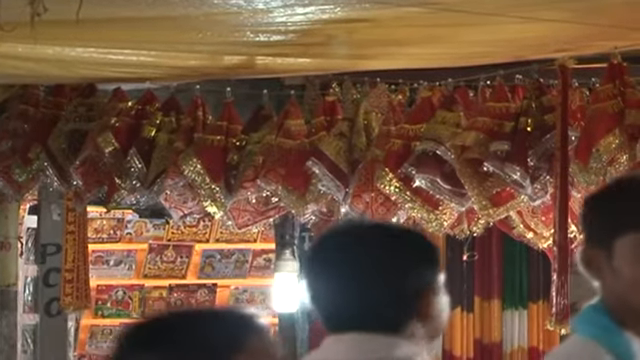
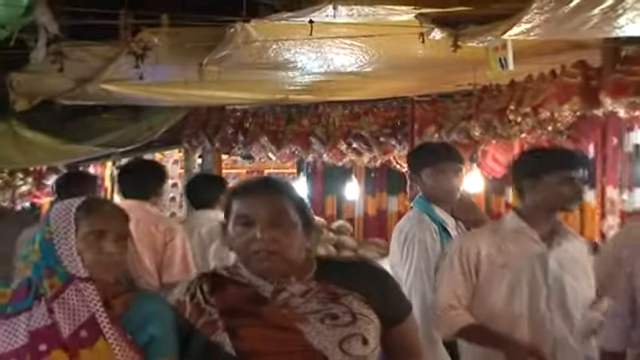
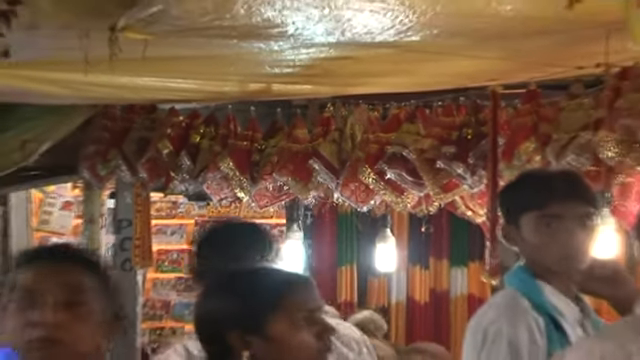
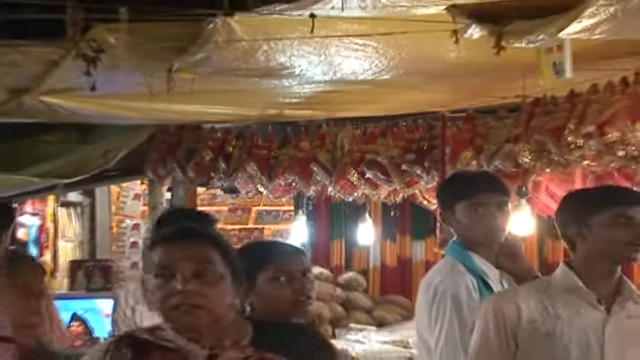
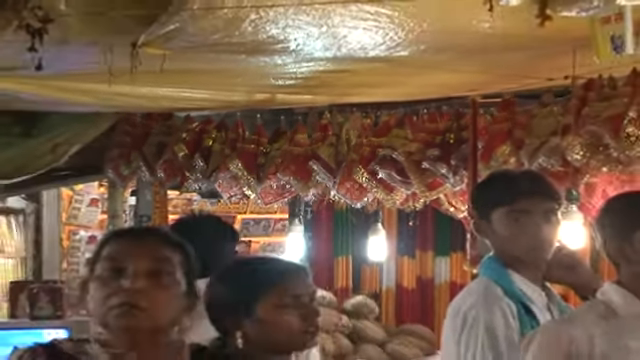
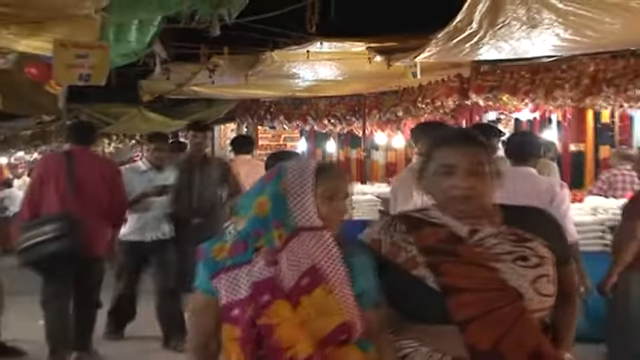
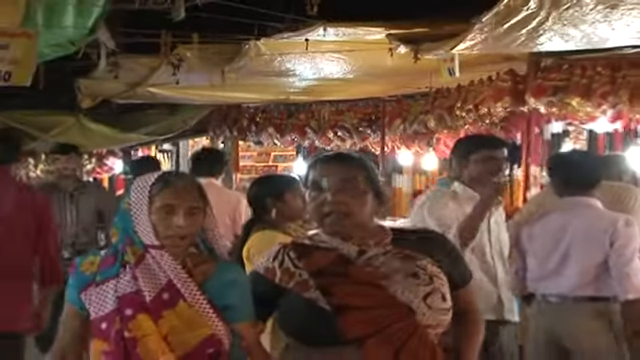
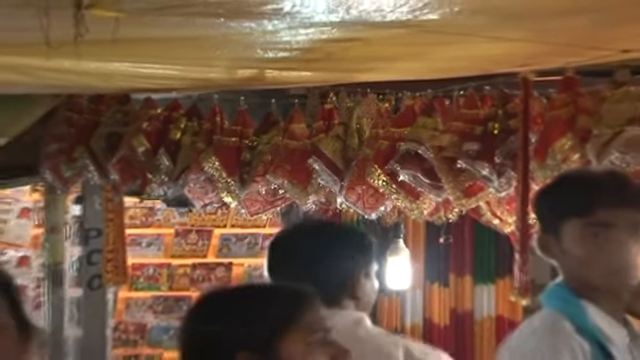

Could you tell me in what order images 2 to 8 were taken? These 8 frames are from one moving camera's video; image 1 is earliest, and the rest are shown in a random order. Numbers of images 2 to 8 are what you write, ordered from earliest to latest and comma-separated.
8, 3, 5, 4, 2, 7, 6
